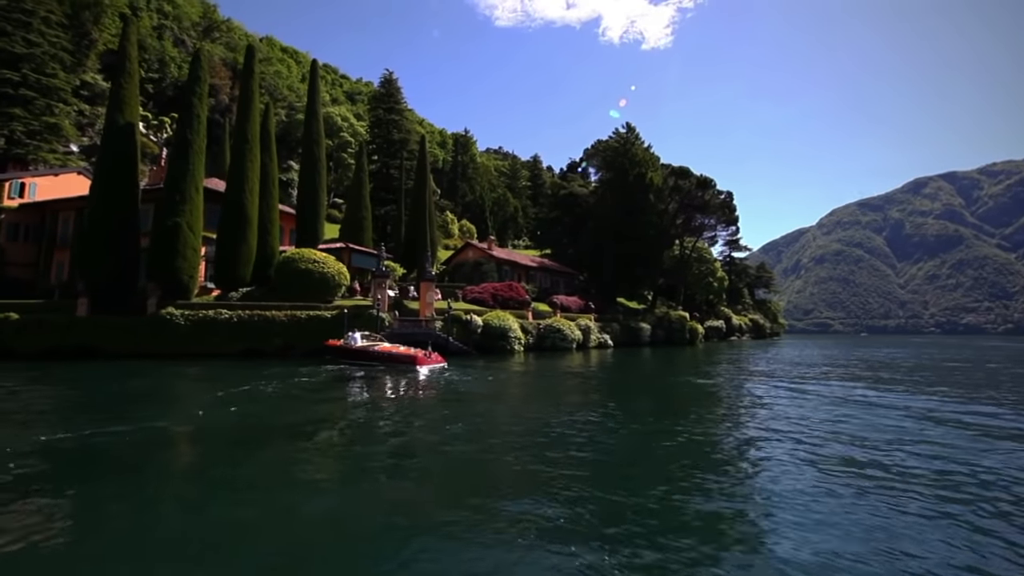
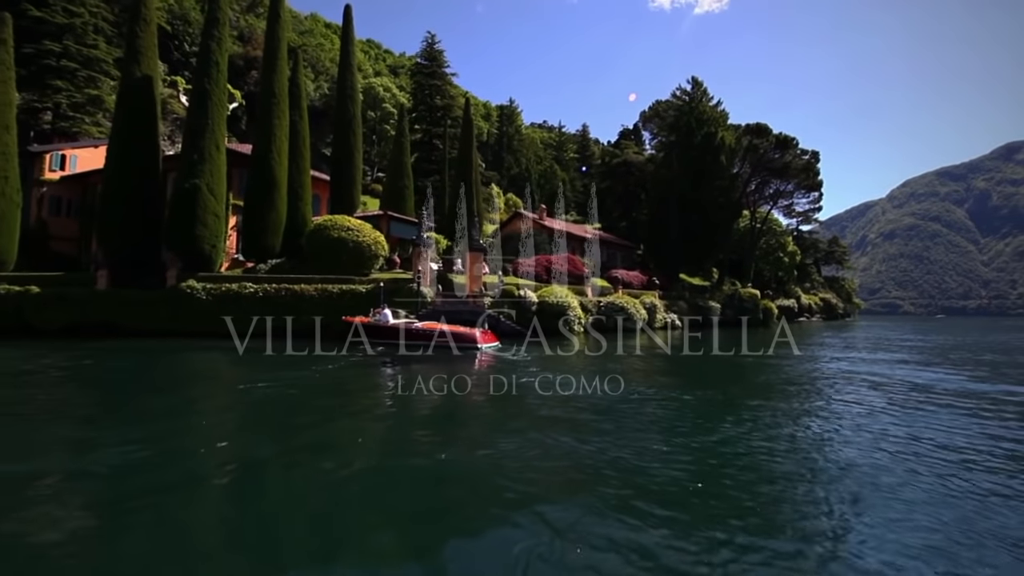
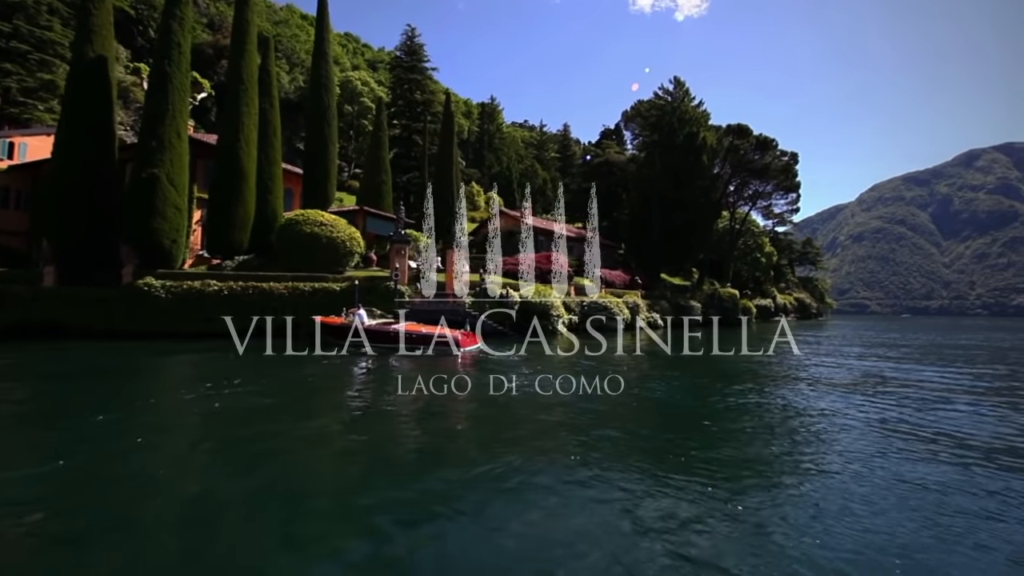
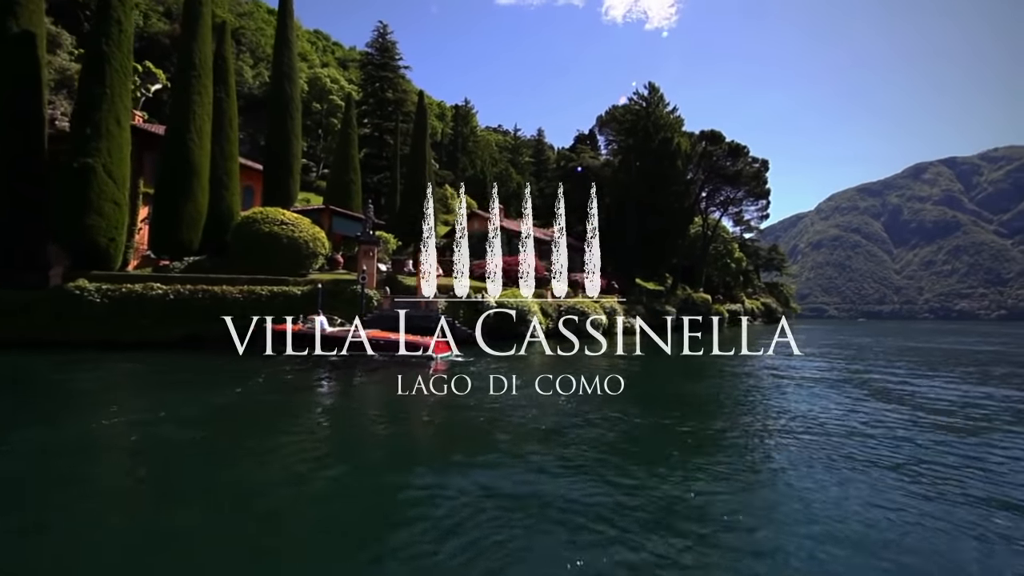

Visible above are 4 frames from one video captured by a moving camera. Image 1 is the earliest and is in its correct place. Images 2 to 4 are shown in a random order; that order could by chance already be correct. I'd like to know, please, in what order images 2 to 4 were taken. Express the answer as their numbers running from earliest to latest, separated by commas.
2, 3, 4
